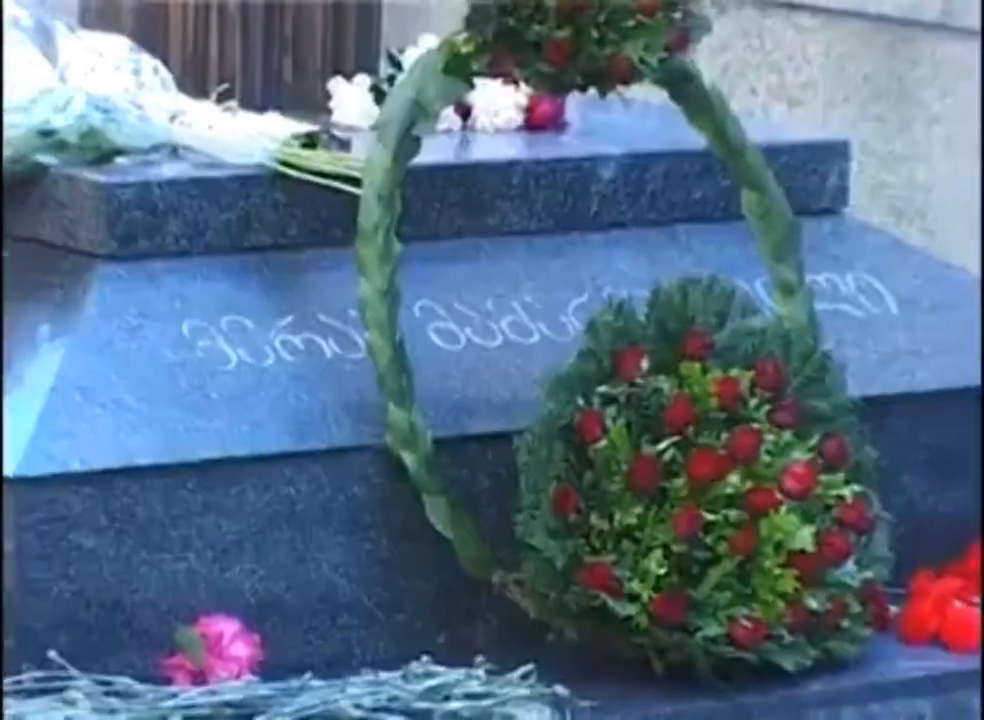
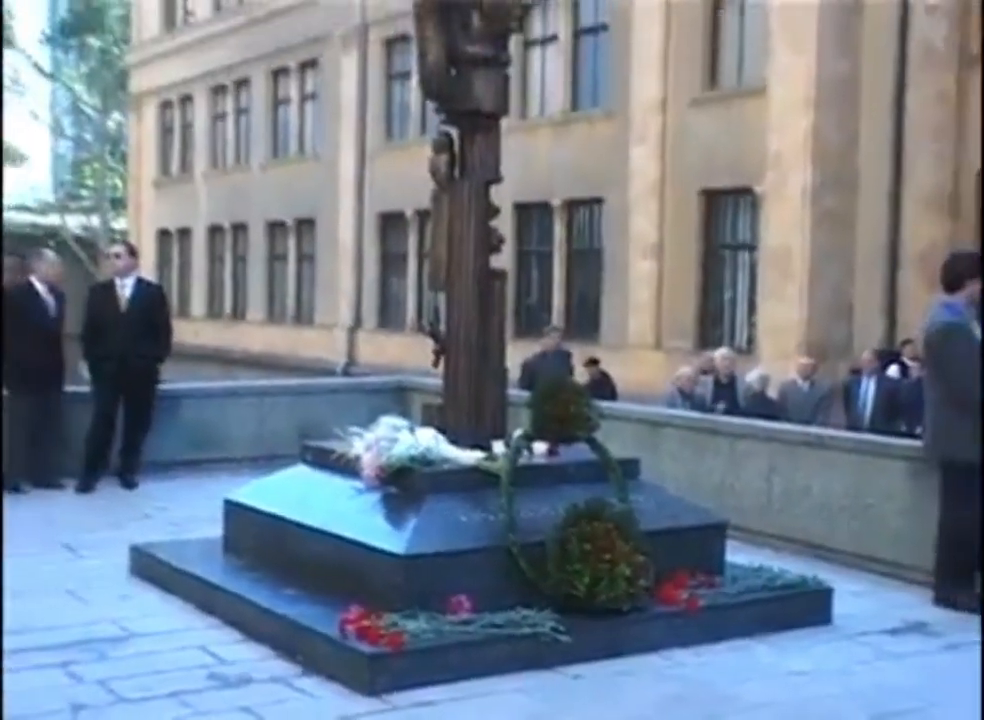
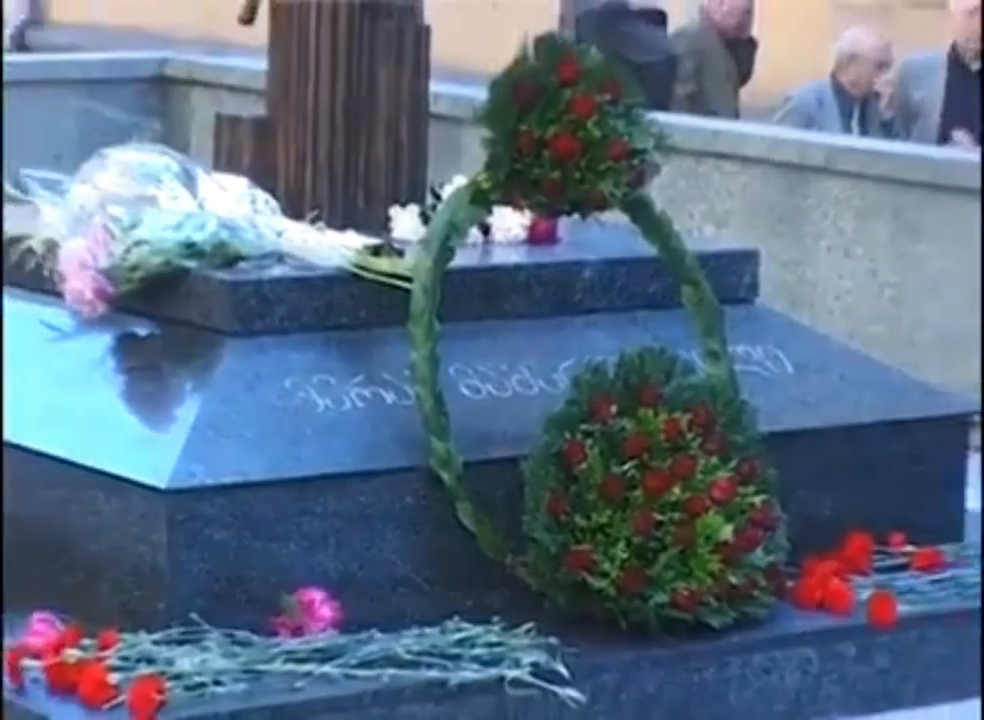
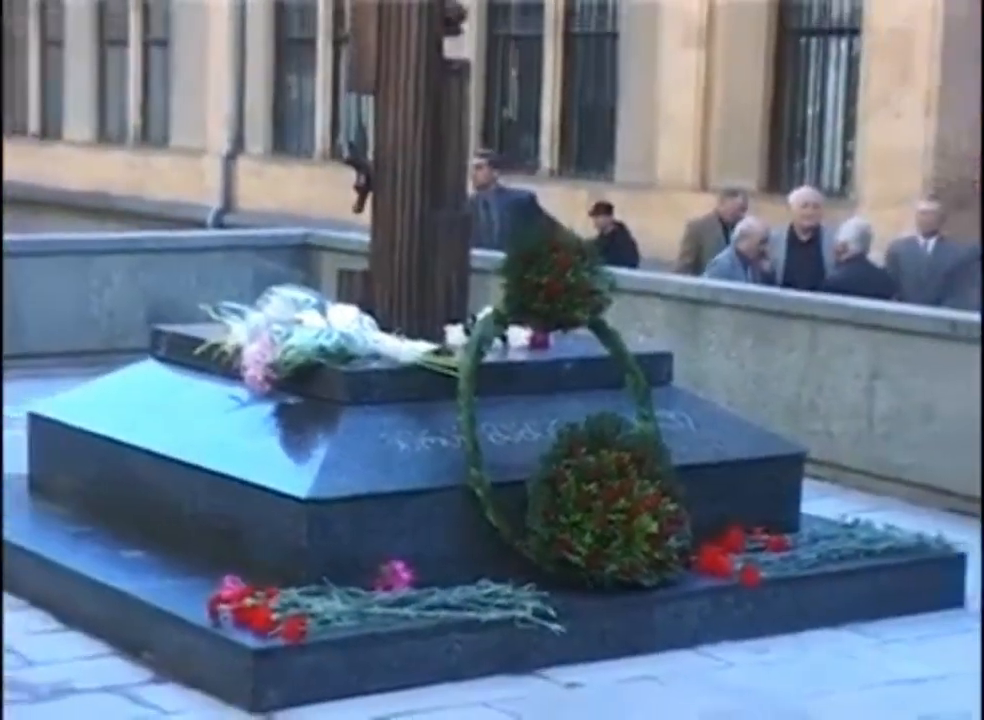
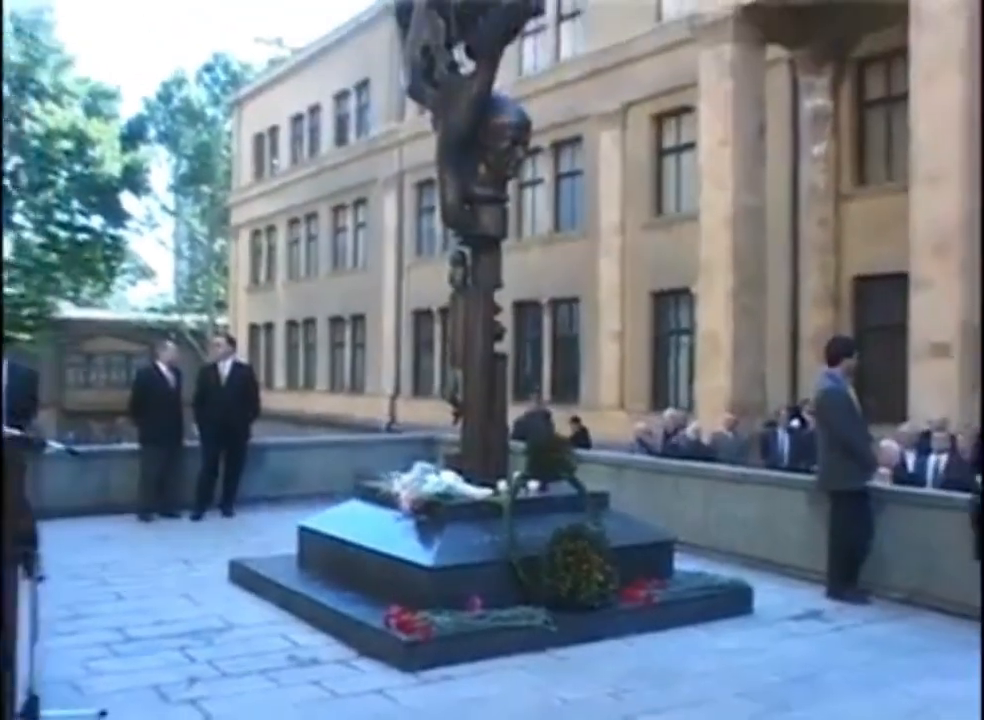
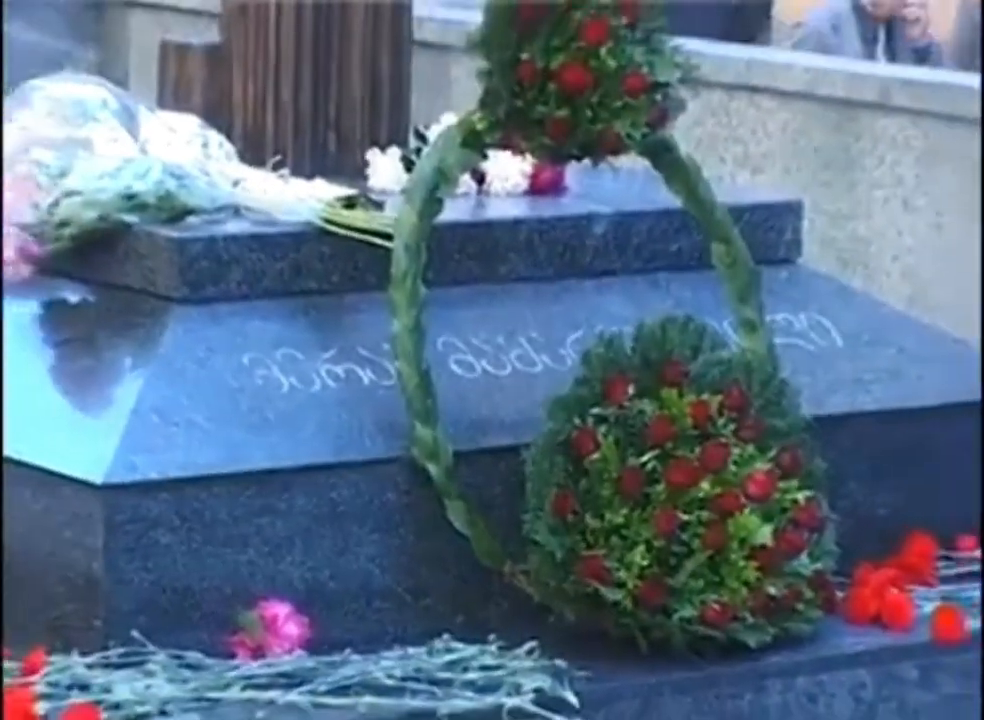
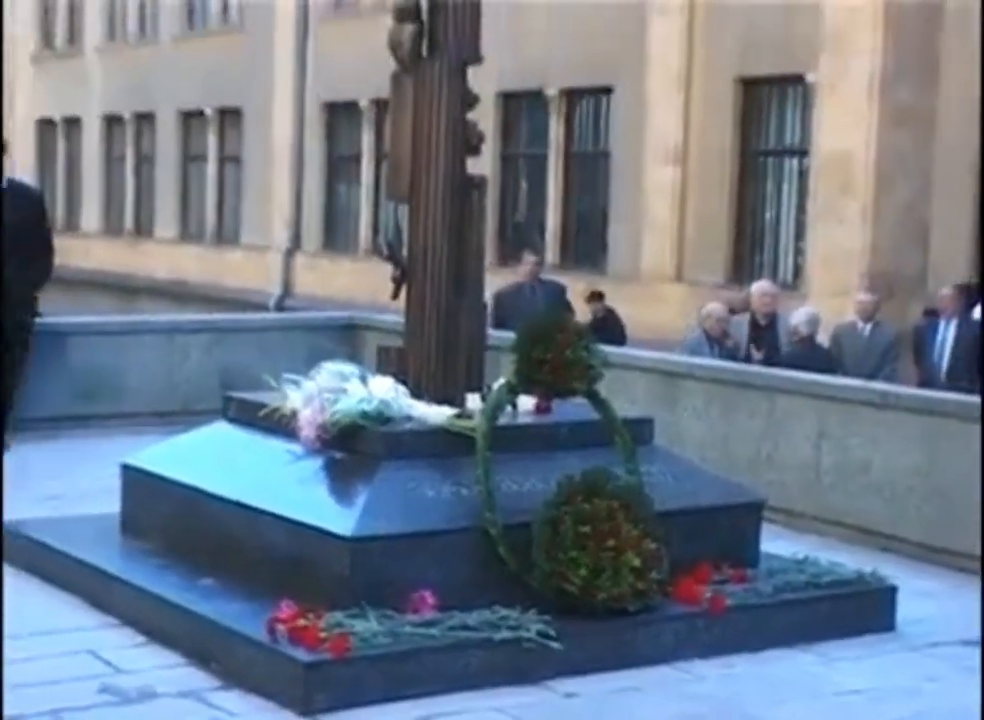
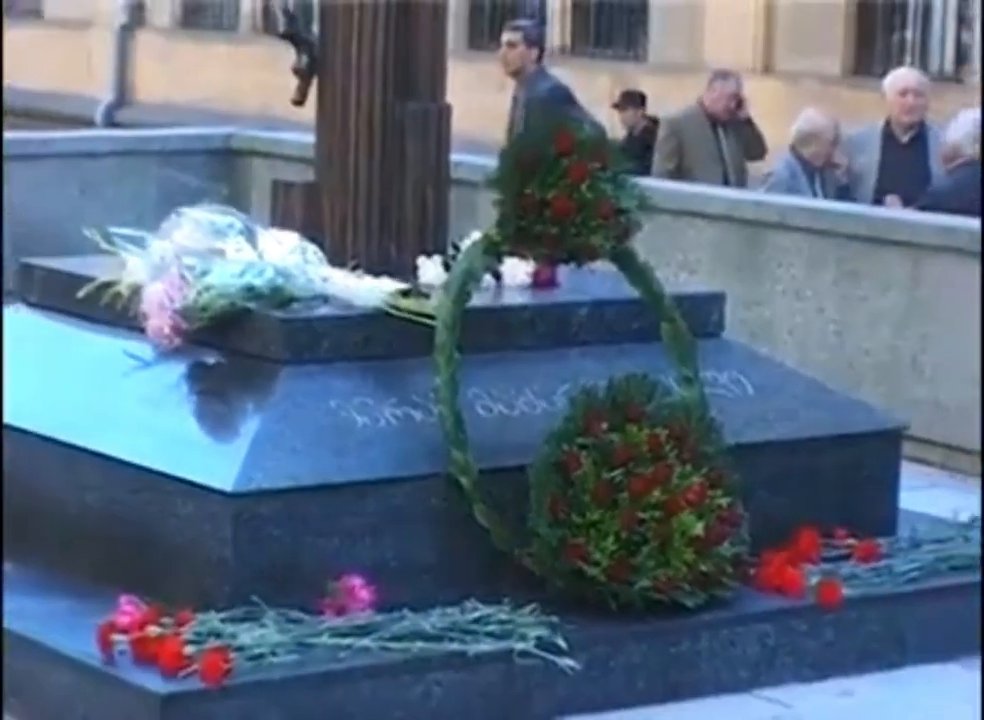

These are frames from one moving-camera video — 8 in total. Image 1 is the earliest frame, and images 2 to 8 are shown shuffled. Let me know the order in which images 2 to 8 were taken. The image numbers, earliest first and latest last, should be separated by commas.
6, 3, 8, 4, 7, 2, 5
